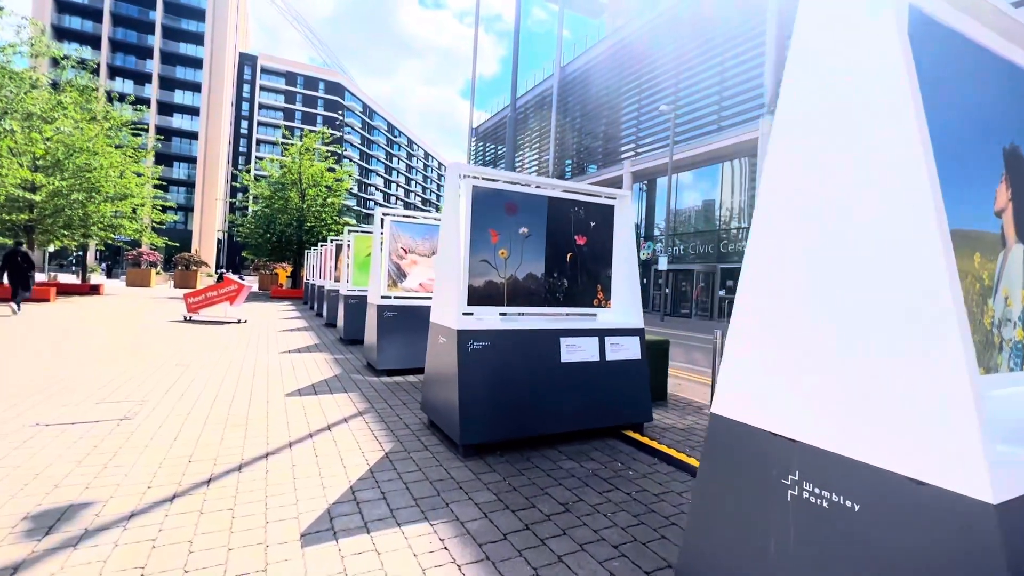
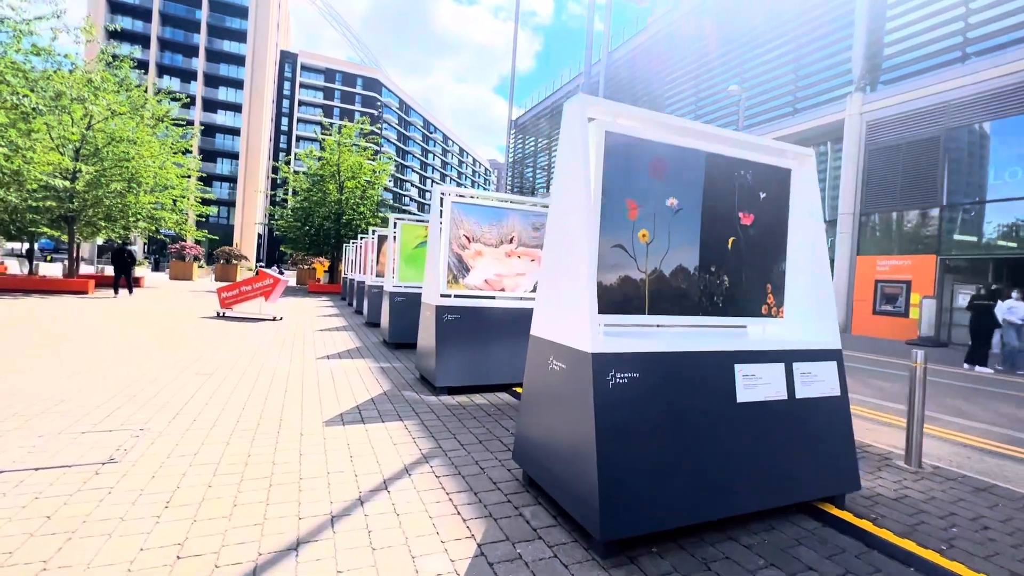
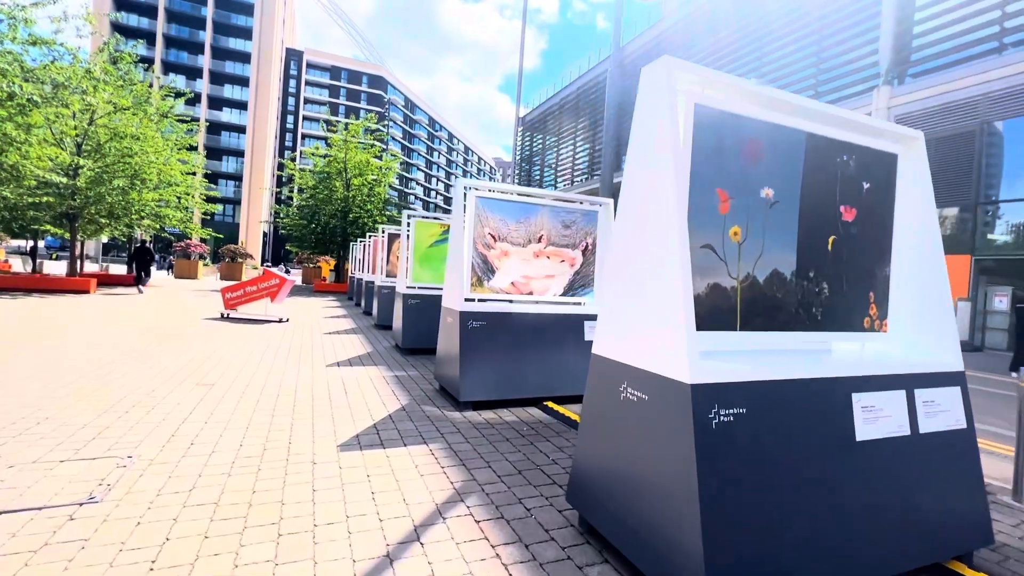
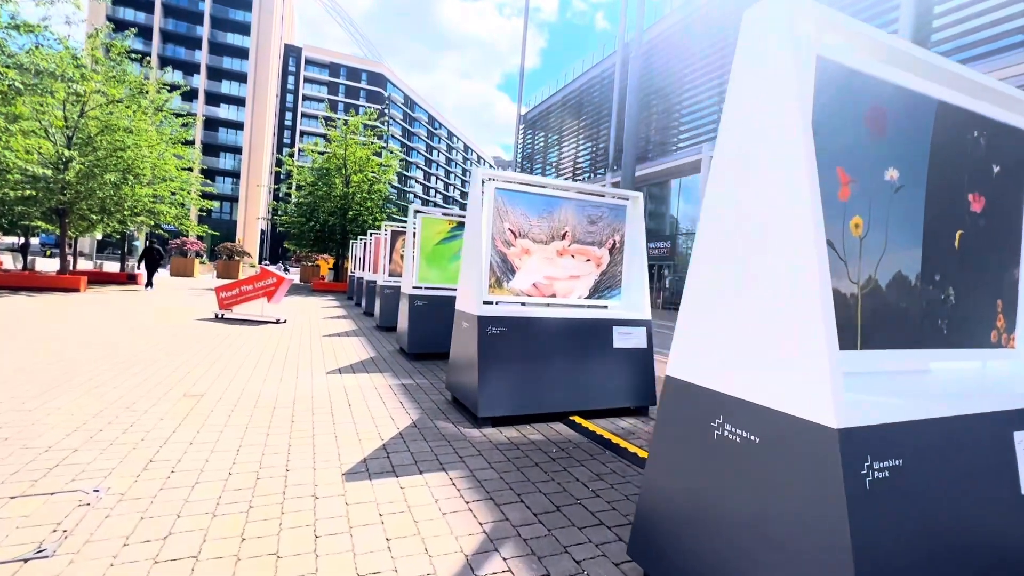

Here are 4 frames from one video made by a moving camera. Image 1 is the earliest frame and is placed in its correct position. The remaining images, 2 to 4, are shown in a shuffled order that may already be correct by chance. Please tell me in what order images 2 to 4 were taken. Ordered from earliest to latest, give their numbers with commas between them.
2, 3, 4
